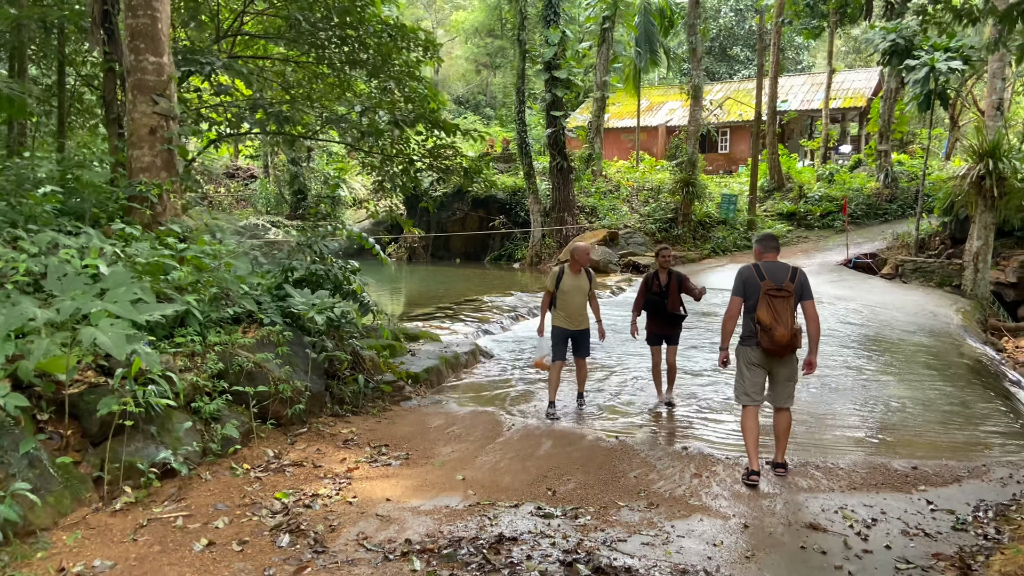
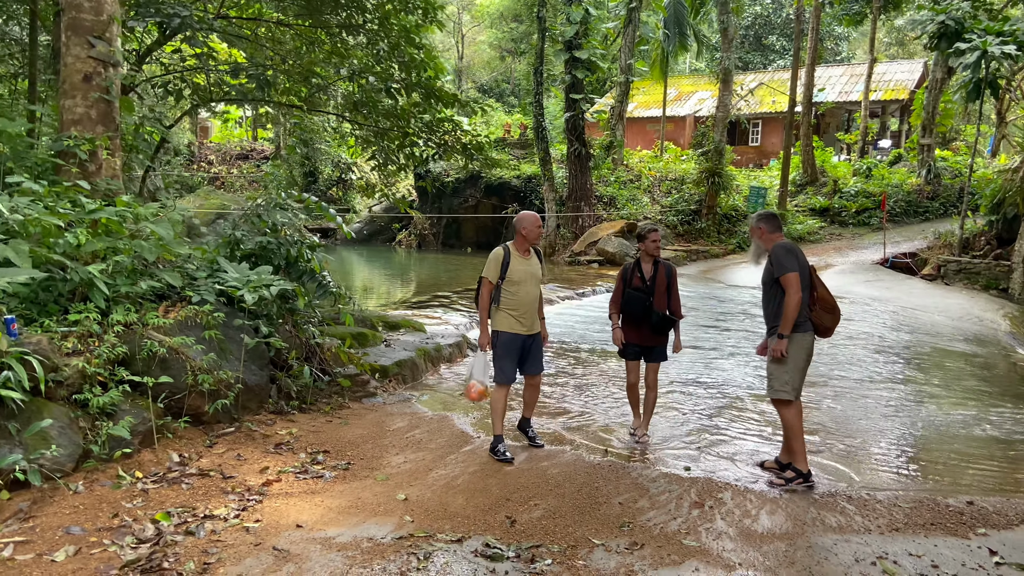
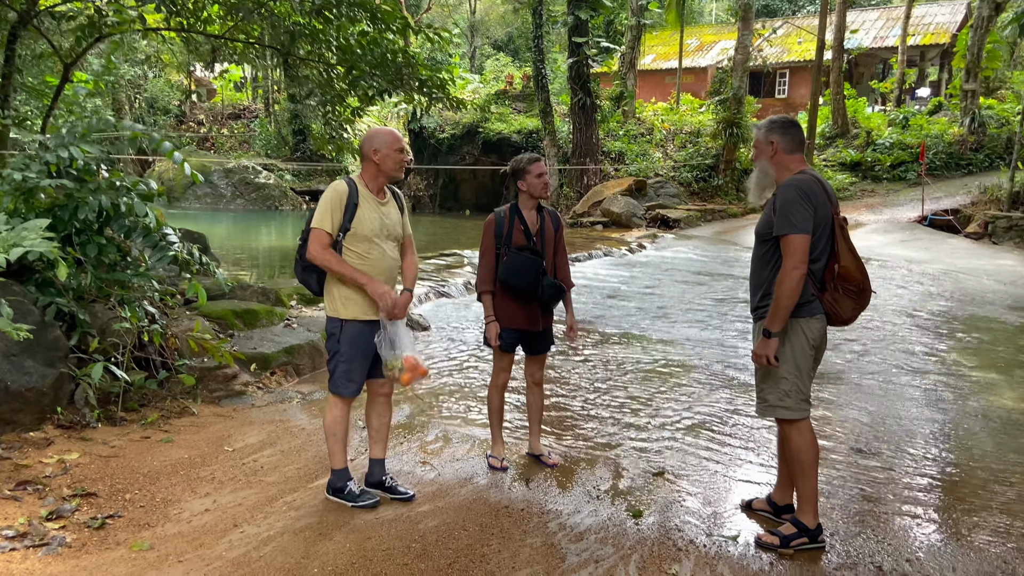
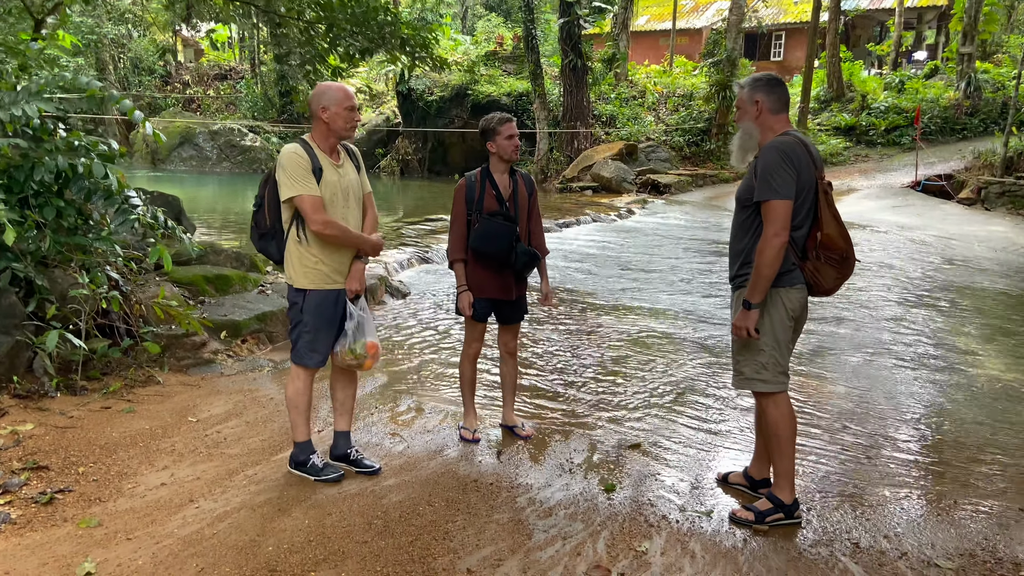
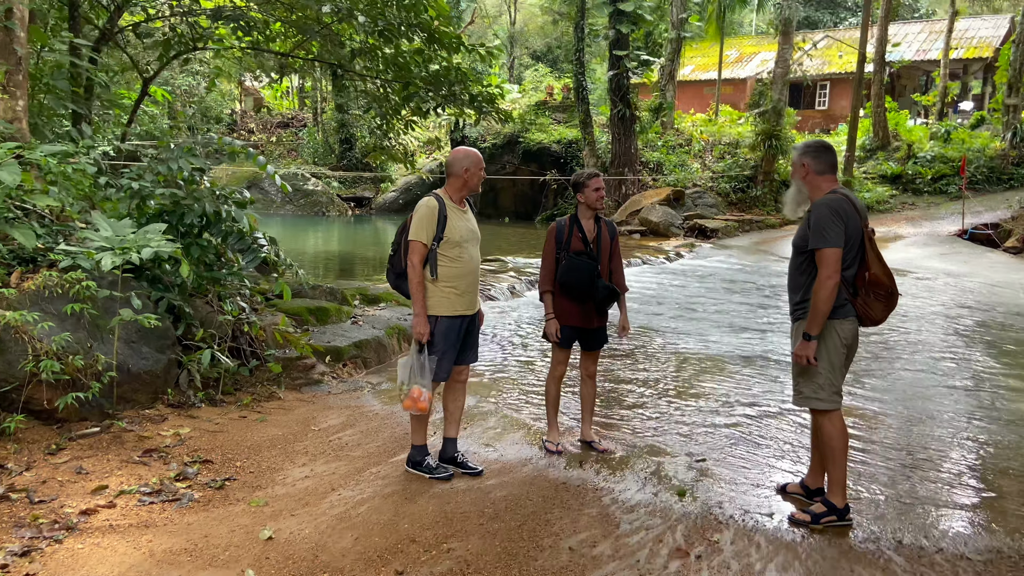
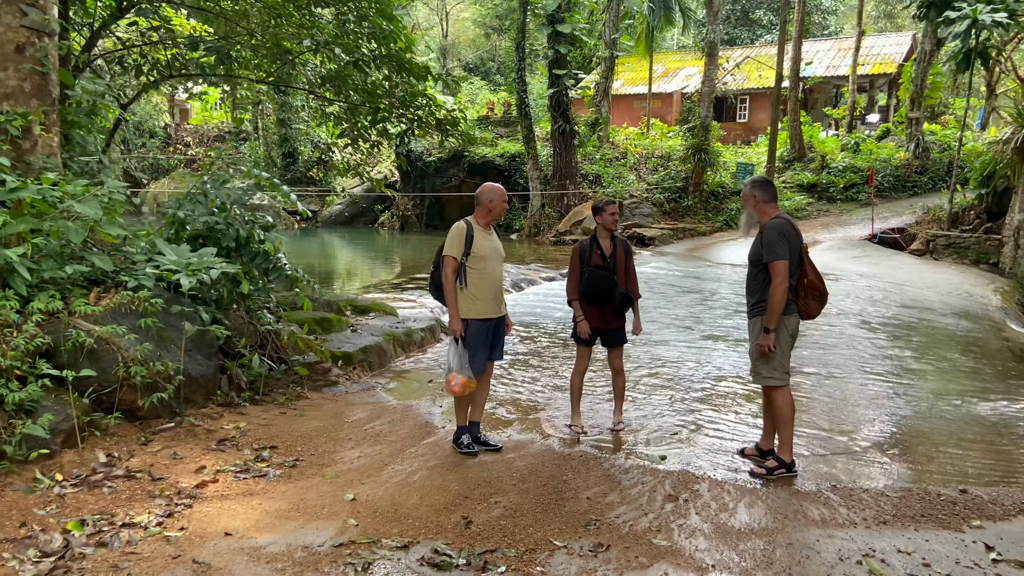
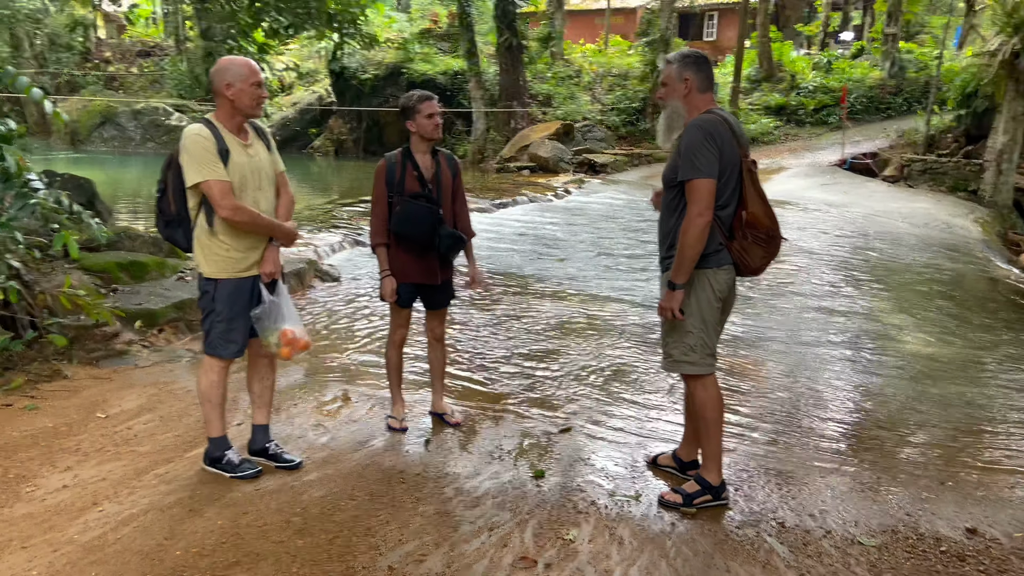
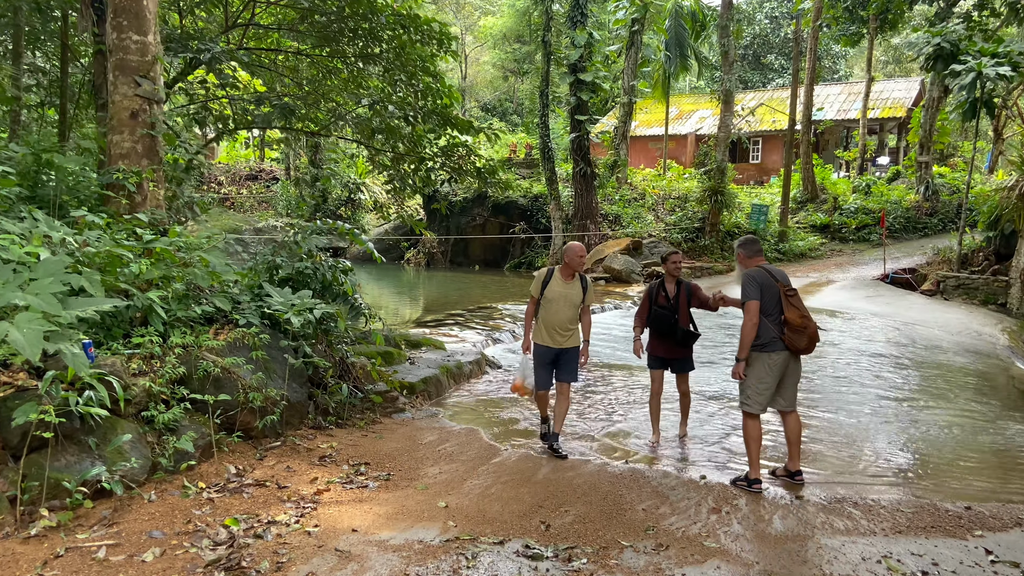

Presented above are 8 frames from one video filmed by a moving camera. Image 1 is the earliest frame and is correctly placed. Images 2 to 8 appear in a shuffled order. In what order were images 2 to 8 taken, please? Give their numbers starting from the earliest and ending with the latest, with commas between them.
8, 2, 6, 5, 3, 4, 7
